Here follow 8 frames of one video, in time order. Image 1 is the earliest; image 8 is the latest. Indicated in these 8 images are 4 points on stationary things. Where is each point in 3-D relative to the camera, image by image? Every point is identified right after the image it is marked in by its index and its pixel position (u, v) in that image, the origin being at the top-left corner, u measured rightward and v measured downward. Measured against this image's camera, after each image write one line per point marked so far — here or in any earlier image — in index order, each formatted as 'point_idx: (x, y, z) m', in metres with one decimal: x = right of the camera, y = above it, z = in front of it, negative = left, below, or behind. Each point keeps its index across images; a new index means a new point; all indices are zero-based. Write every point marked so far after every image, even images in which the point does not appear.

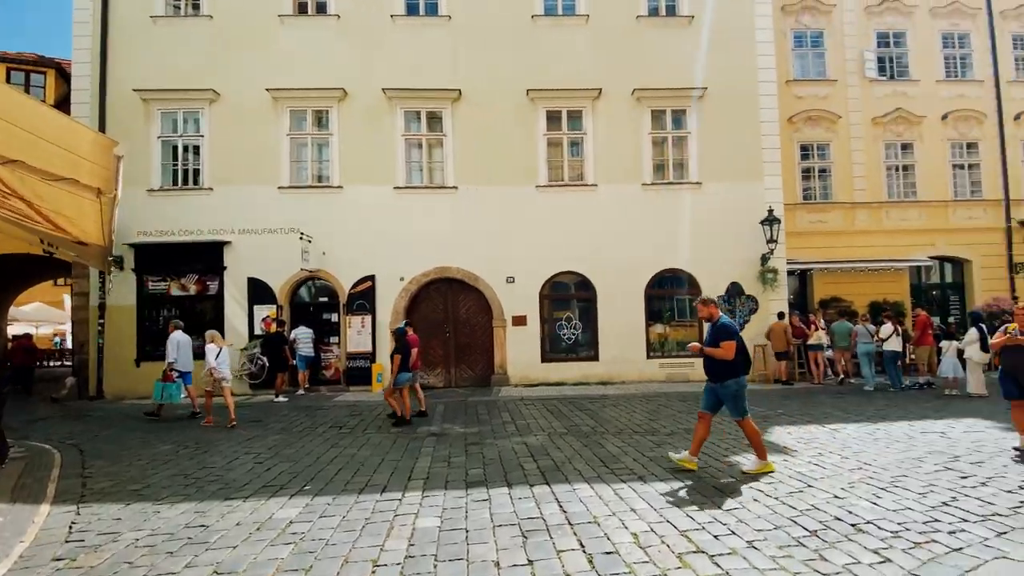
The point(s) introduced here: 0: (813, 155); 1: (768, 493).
0: (+10.2, +4.6, +17.7) m
1: (+2.6, -2.0, +5.3) m
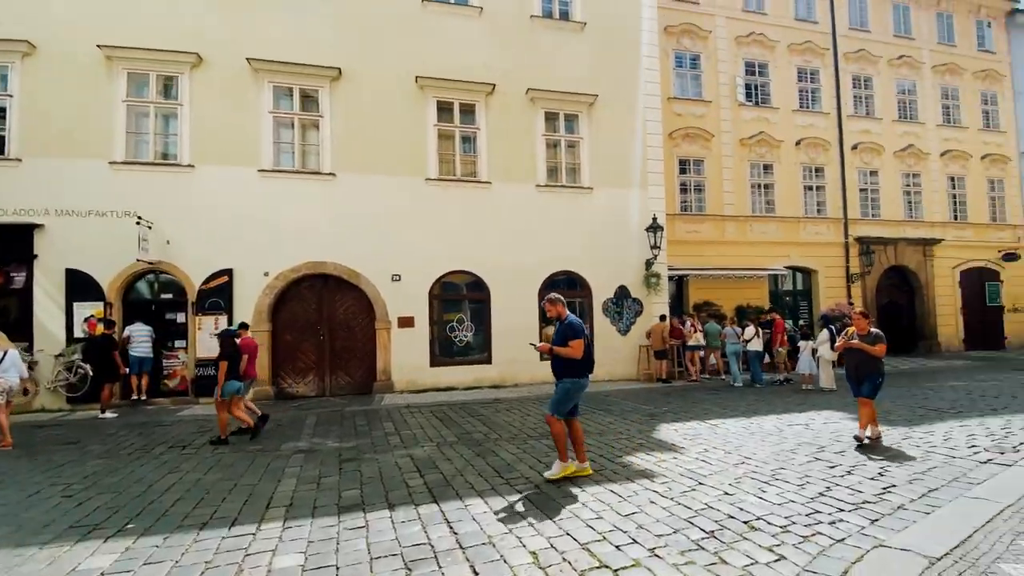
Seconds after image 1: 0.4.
0: (+6.5, +4.4, +18.8) m
1: (+1.5, -2.0, +5.0) m
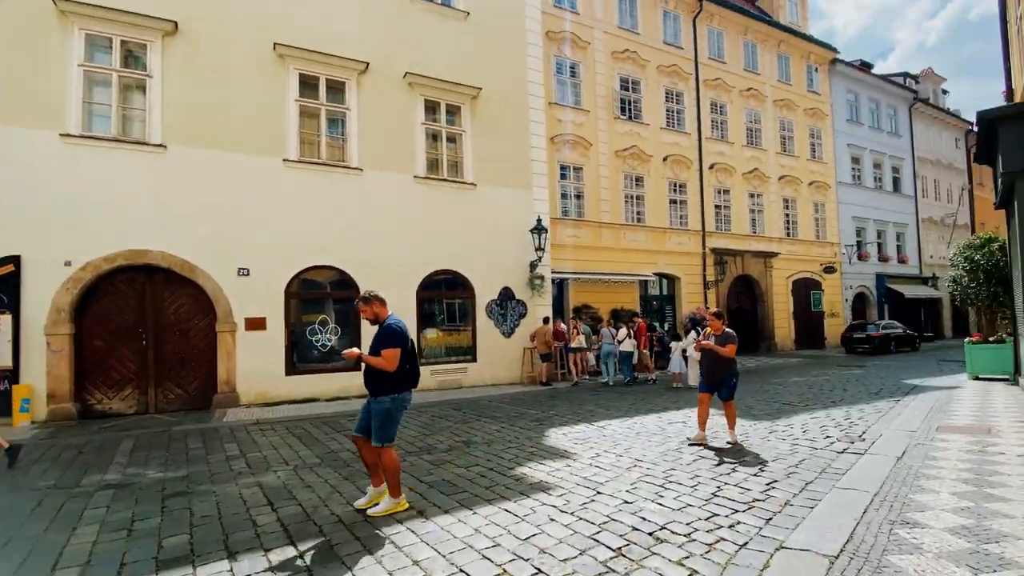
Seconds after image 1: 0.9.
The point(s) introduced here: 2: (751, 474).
0: (+2.1, +4.2, +19.1) m
1: (+0.4, -1.9, +4.5) m
2: (+2.5, -1.9, +5.3) m
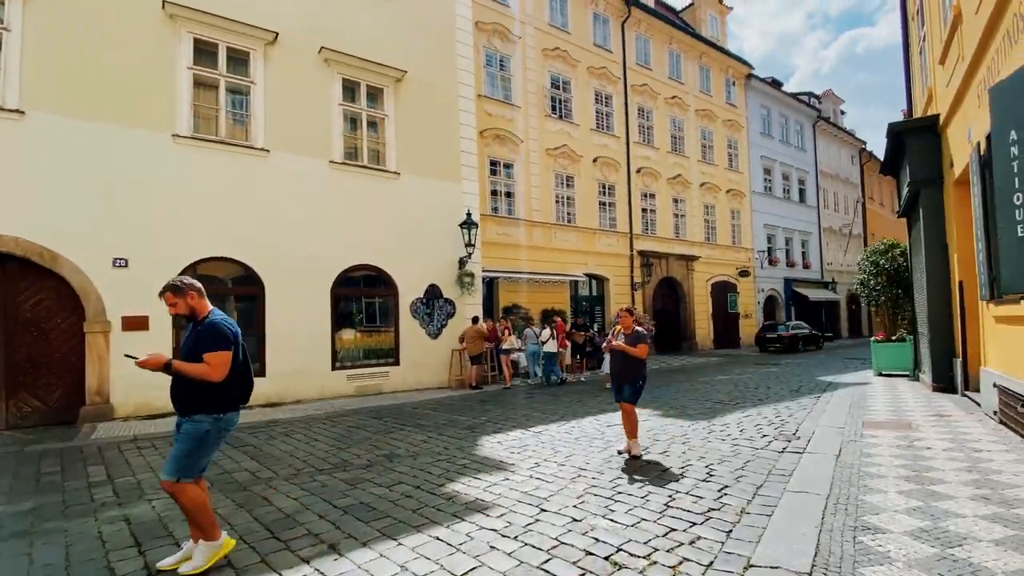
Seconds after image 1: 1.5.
0: (-0.4, +4.2, +18.6) m
1: (-0.1, -1.9, +3.9) m
2: (+1.8, -1.9, +5.0) m
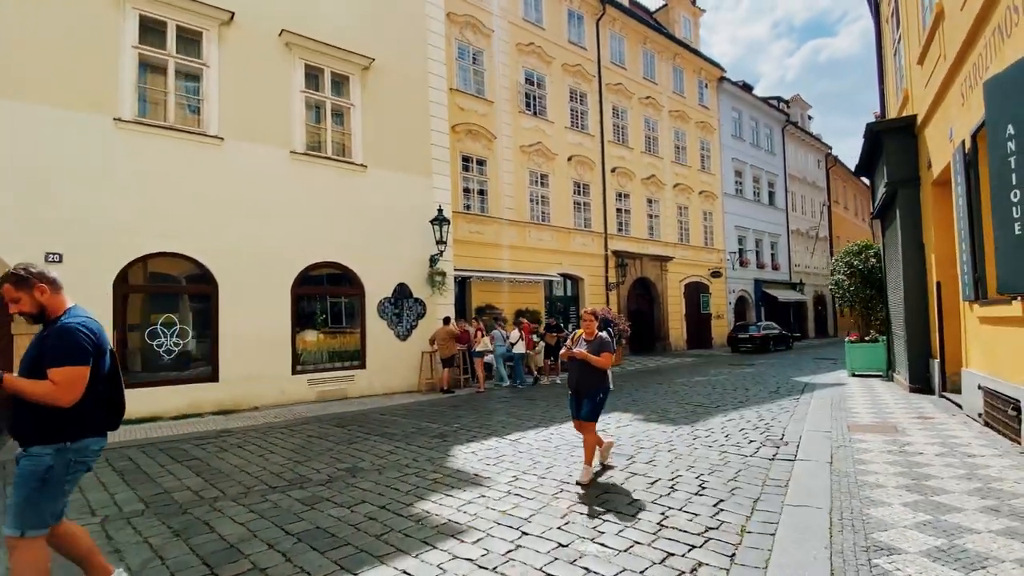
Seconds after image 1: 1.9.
0: (-1.4, +4.2, +18.1) m
1: (-0.2, -1.8, +3.4) m
2: (+1.6, -1.9, +4.6) m
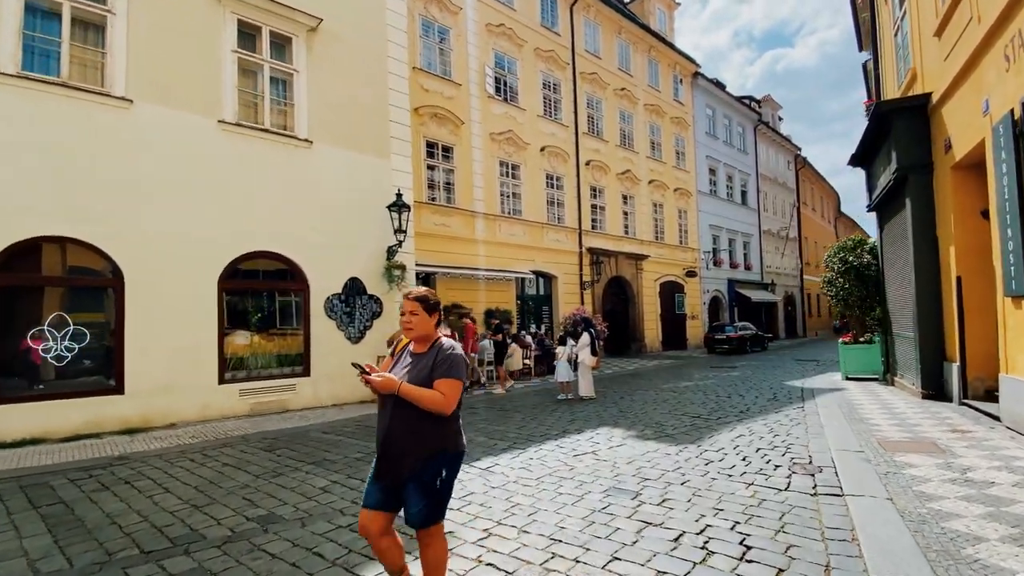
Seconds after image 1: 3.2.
0: (-2.4, +4.3, +16.6) m
1: (-0.3, -1.7, +2.0) m
2: (+1.4, -1.7, +3.3) m
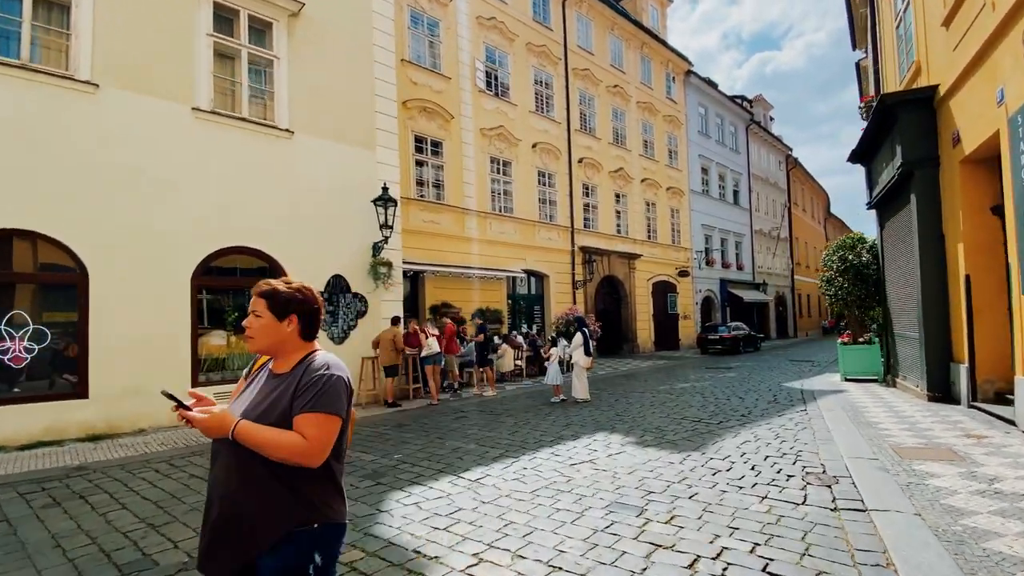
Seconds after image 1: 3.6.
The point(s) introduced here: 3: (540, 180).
0: (-2.7, +4.3, +16.1) m
1: (-0.3, -1.7, +1.5) m
2: (+1.4, -1.7, +2.9) m
3: (+1.1, +4.2, +19.8) m
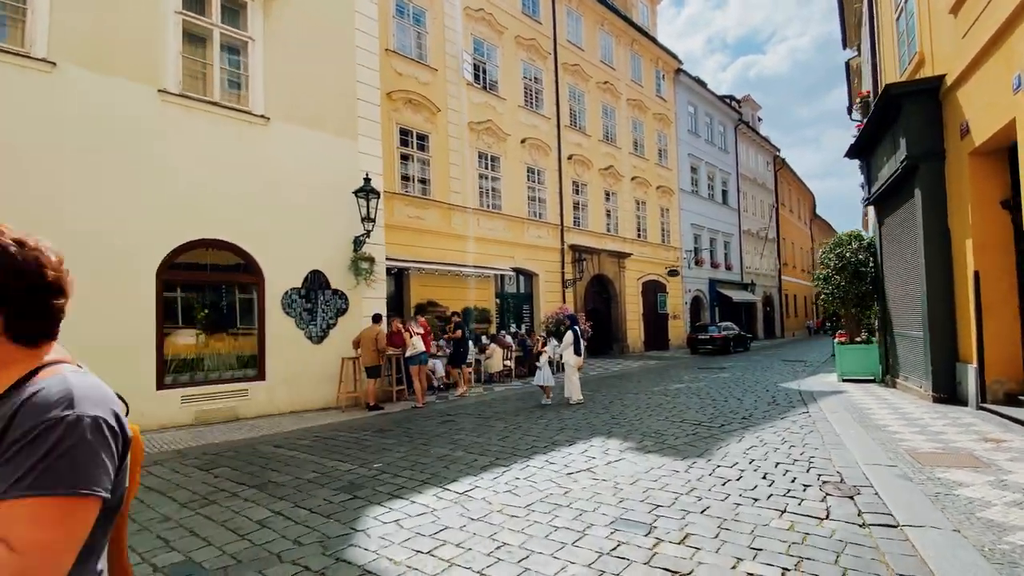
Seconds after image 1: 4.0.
0: (-3.0, +4.4, +15.6) m
1: (-0.3, -1.6, +1.0) m
2: (+1.4, -1.6, +2.5) m
3: (+0.6, +4.2, +19.4) m
